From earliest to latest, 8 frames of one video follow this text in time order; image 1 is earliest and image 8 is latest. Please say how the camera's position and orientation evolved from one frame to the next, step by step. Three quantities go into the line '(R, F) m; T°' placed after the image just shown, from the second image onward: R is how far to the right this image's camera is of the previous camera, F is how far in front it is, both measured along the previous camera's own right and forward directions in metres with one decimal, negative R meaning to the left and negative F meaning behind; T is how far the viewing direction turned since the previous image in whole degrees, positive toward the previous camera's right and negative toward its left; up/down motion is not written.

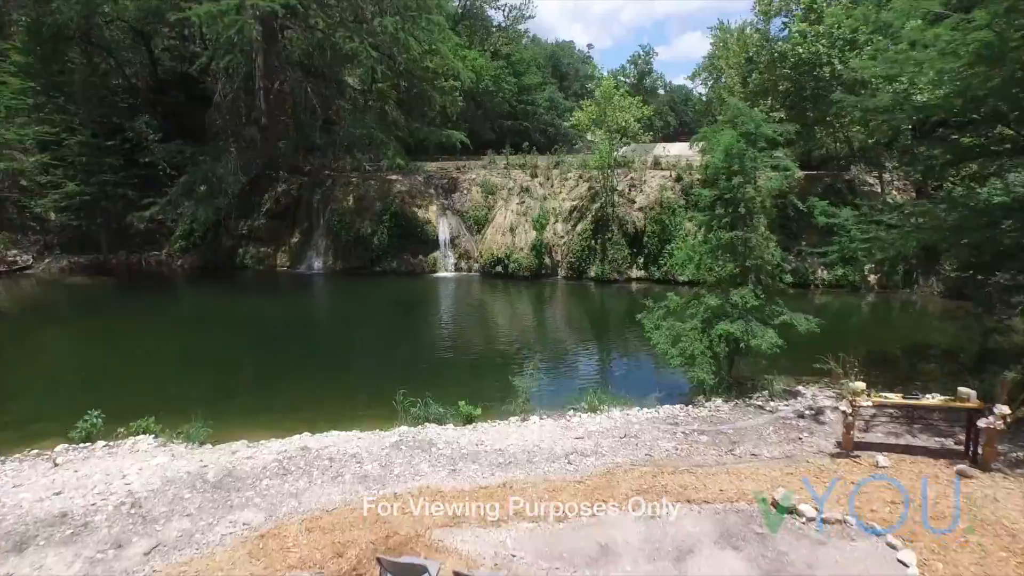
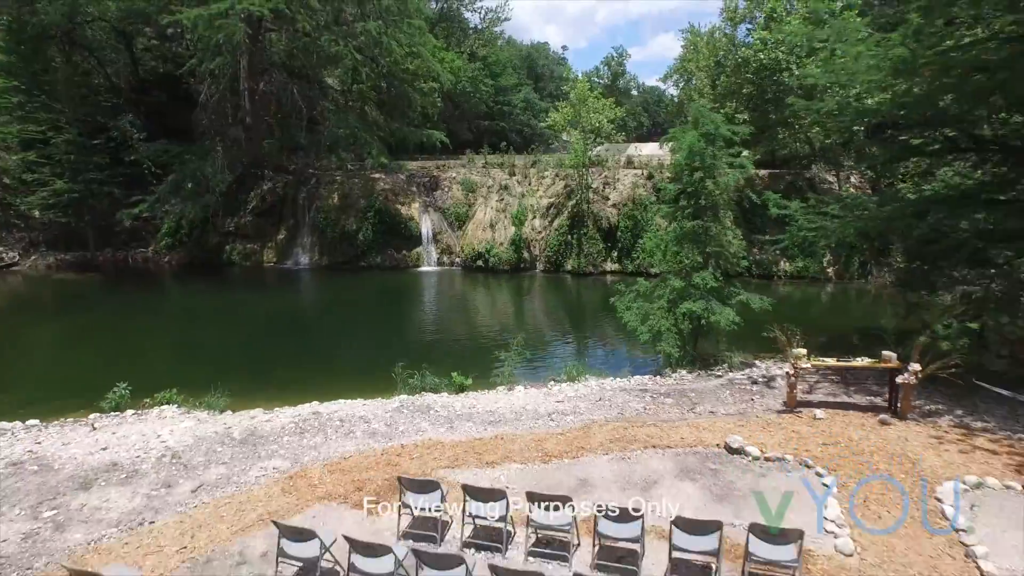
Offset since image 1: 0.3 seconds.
(-0.2, -1.2) m; +2°
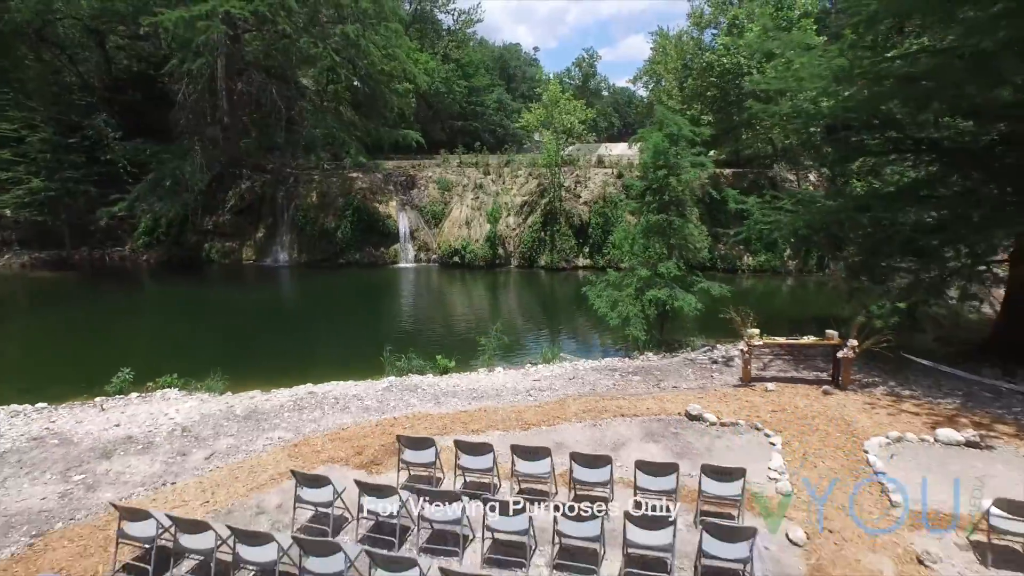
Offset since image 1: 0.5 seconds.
(-0.1, -0.9) m; +2°
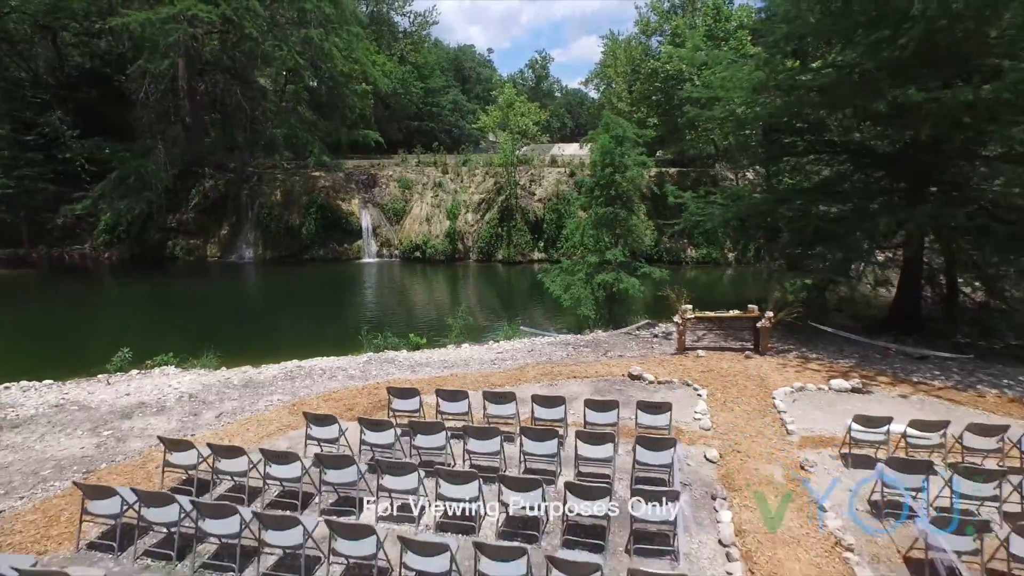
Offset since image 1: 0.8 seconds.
(-0.2, -1.4) m; +4°
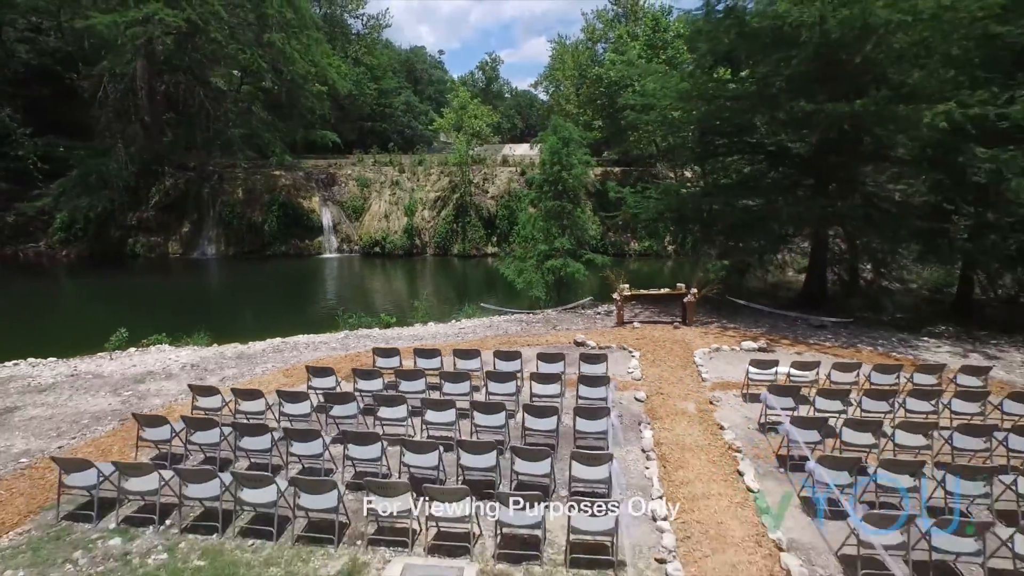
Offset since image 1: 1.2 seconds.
(-0.2, -1.7) m; +4°
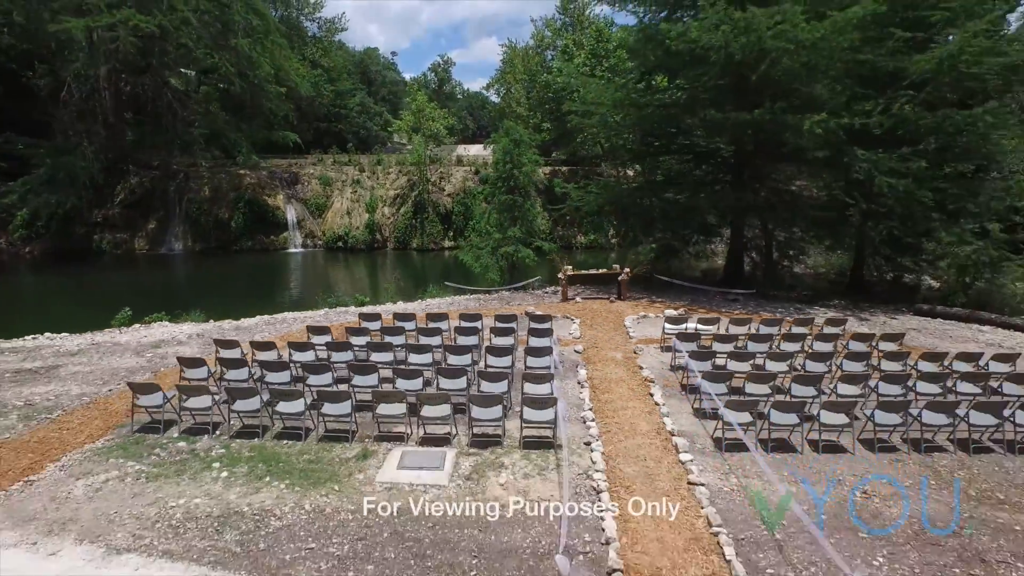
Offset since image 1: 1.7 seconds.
(-0.2, -2.1) m; +4°
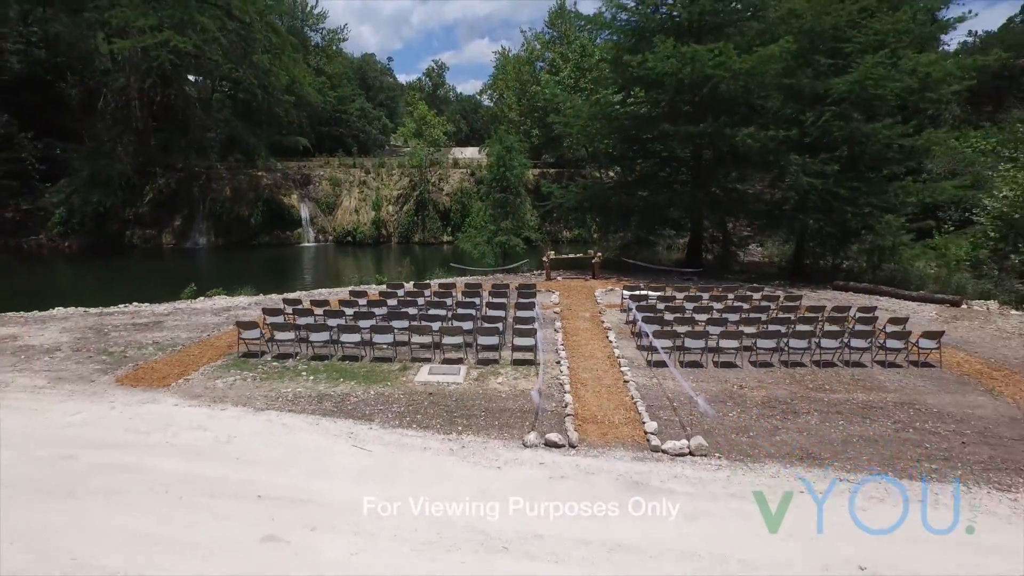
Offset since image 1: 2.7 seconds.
(0.0, -3.3) m; +1°
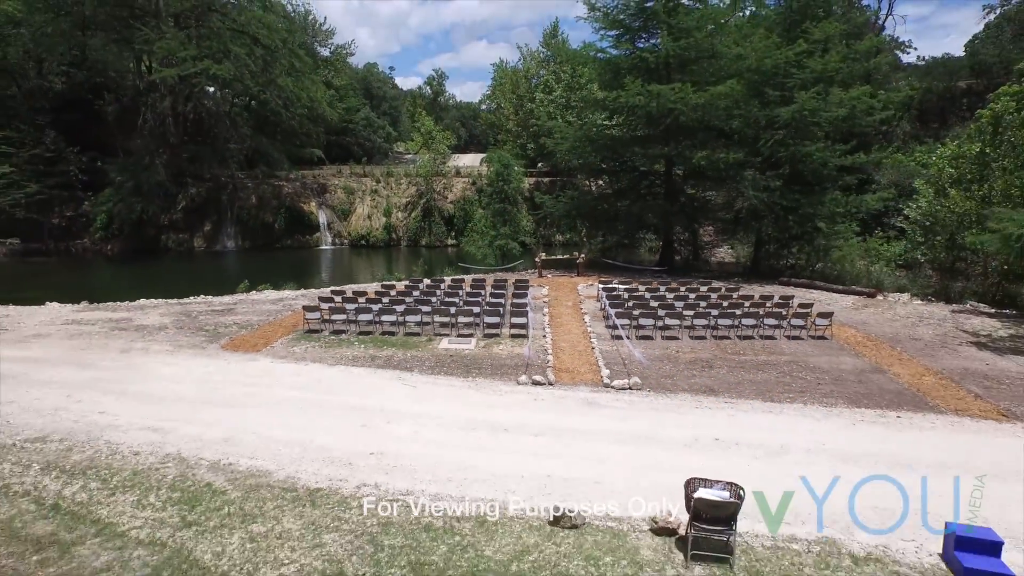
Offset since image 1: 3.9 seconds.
(0.0, -3.6) m; 0°
